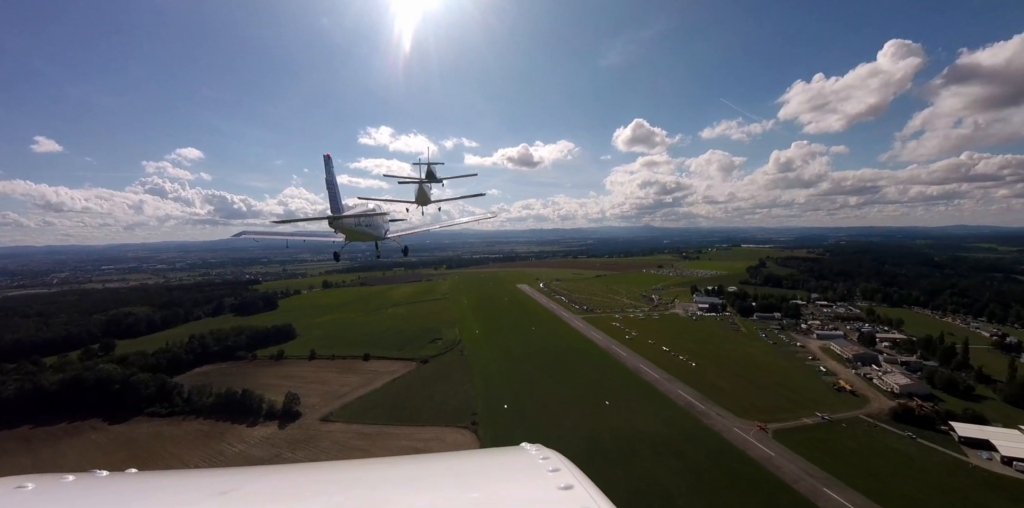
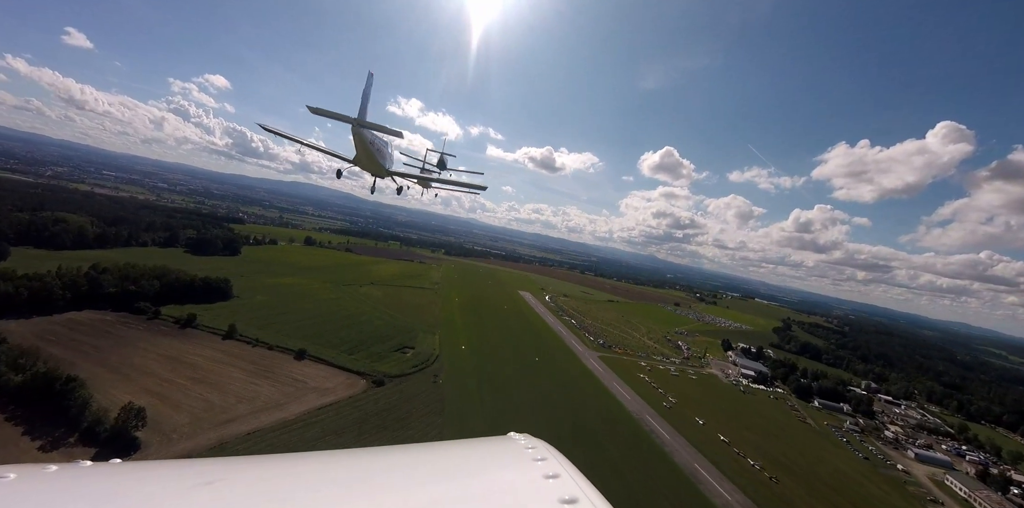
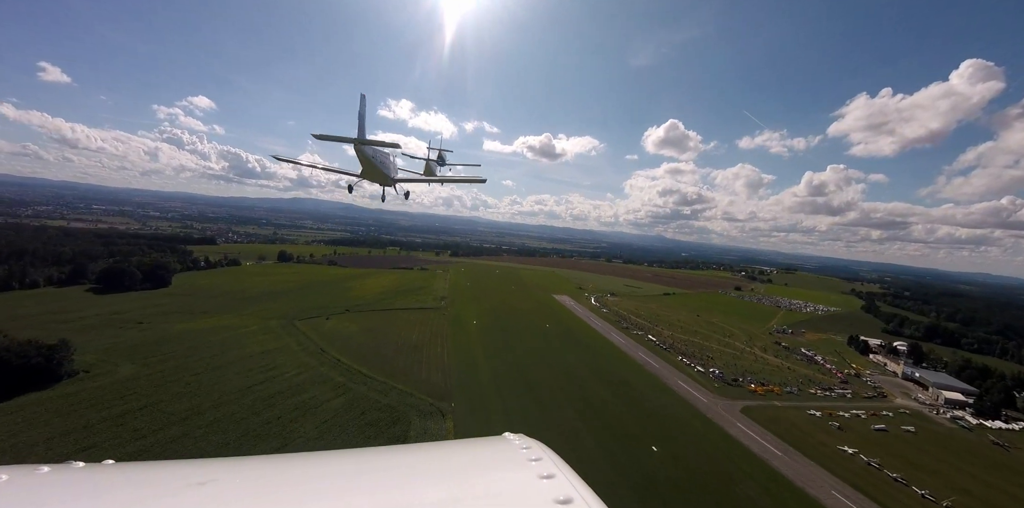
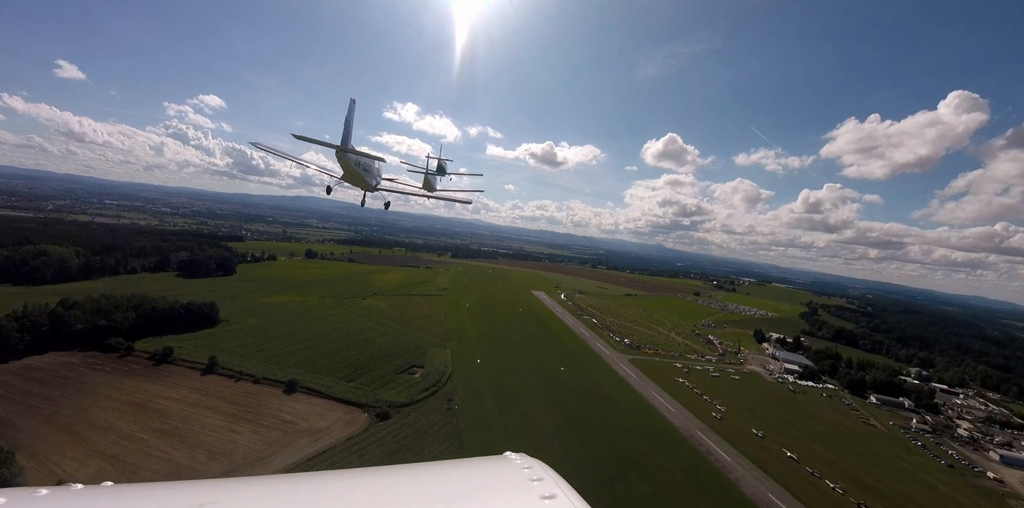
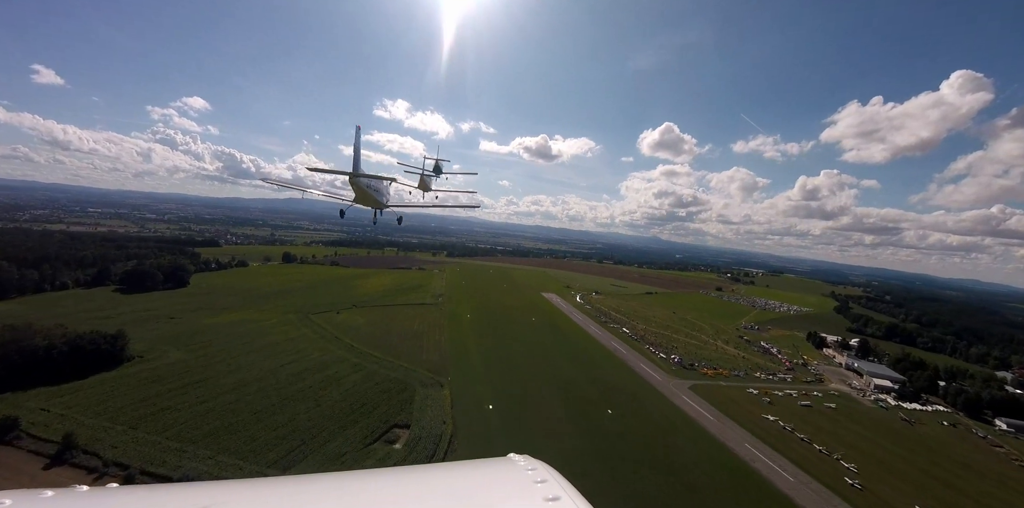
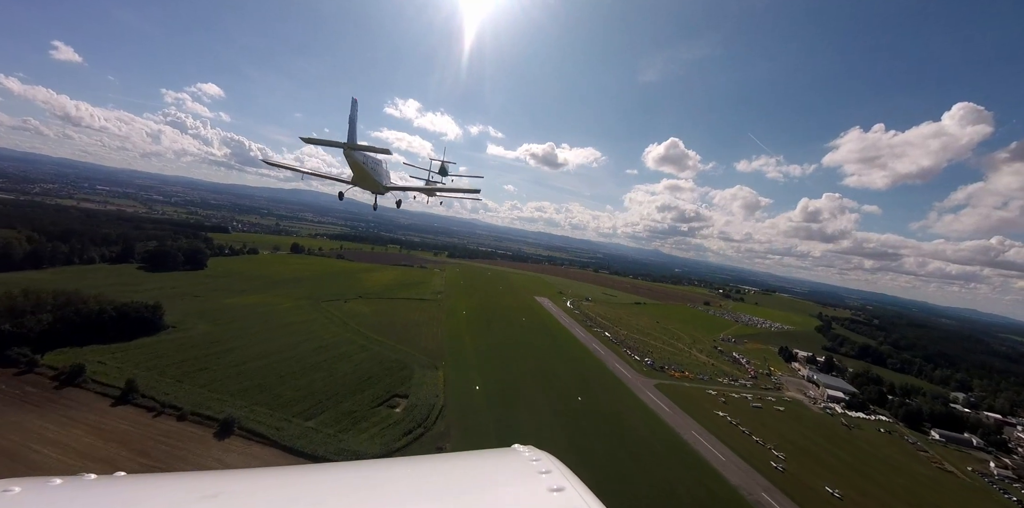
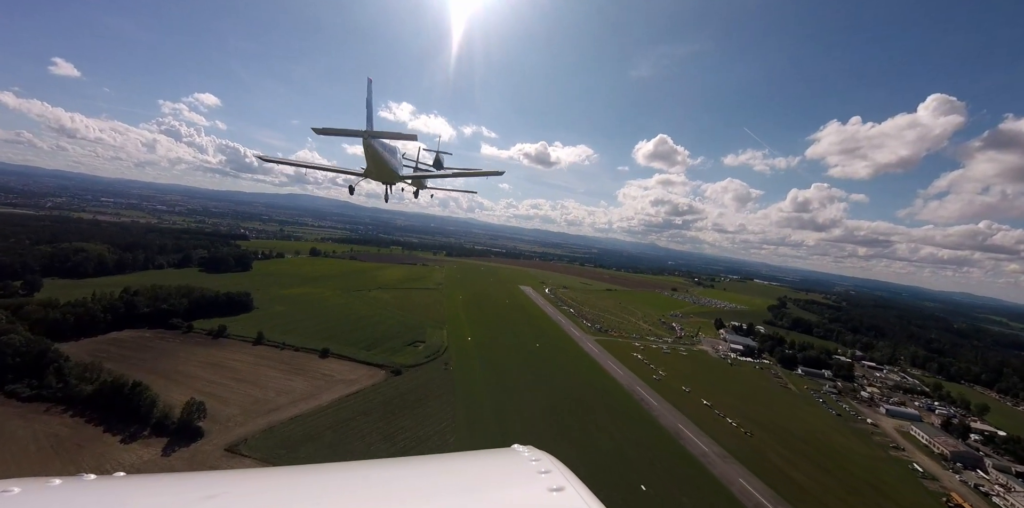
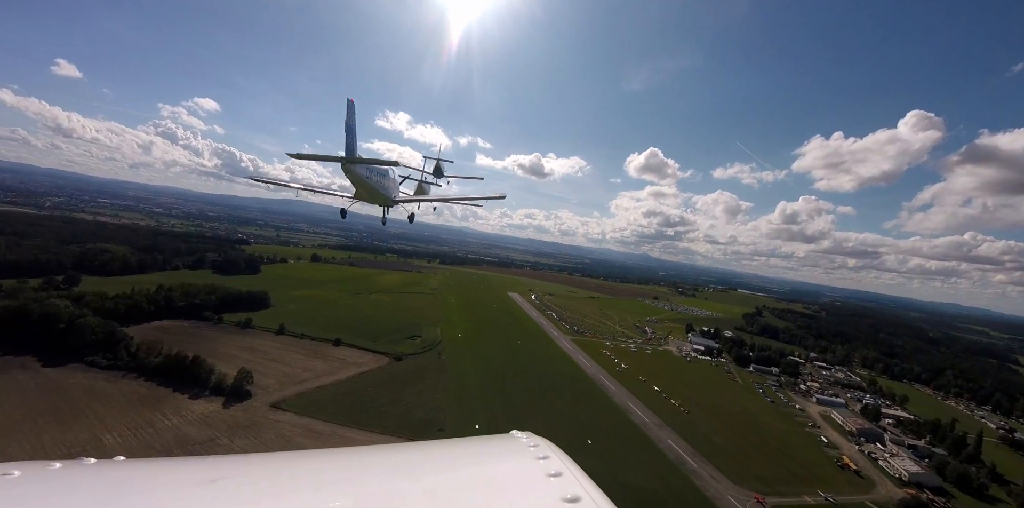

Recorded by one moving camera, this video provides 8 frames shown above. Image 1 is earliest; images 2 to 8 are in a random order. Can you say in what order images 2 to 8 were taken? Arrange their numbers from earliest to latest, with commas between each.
8, 7, 2, 4, 6, 5, 3
